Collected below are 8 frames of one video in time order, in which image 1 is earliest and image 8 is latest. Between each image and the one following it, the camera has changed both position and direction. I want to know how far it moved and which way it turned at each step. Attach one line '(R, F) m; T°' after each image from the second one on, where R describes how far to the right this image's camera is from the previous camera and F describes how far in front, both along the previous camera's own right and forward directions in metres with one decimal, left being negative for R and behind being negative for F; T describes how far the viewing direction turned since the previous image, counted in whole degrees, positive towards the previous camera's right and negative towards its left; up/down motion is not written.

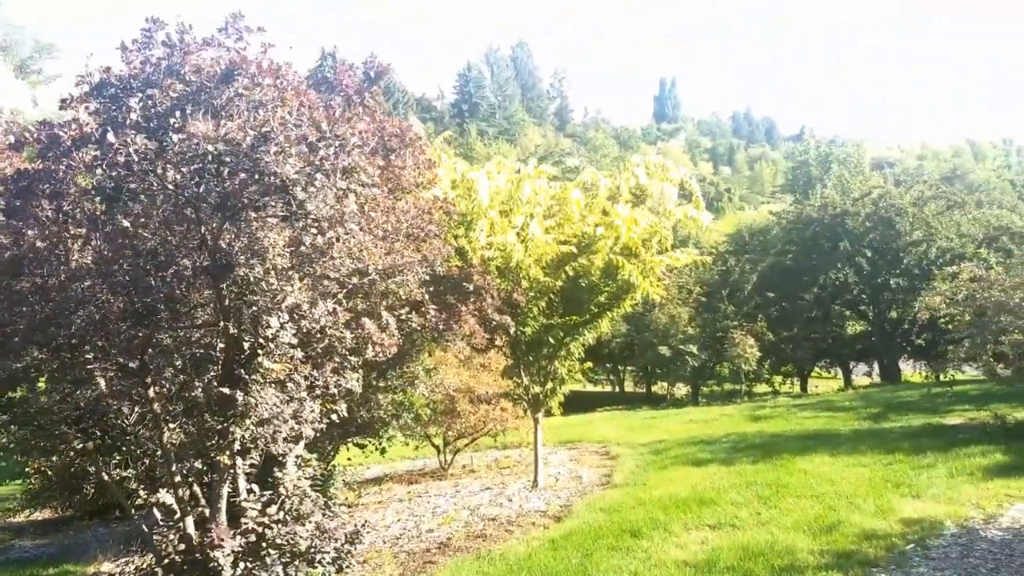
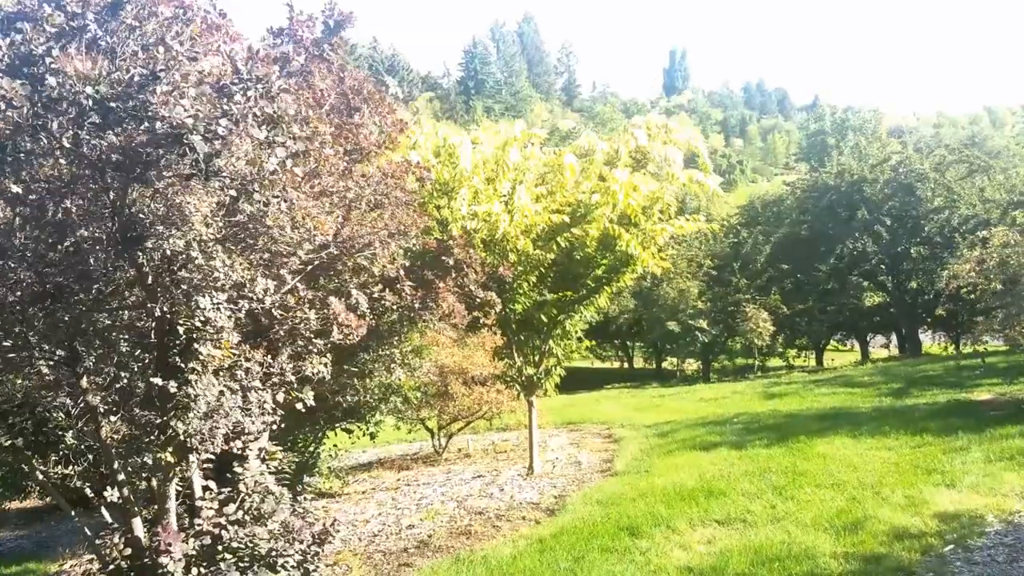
(+0.3, +0.9) m; -1°
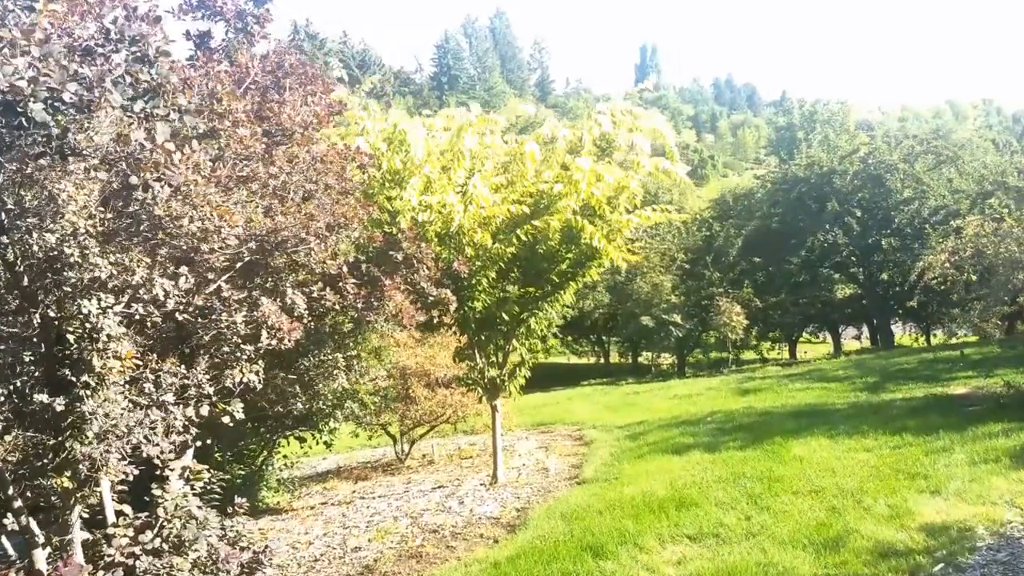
(+0.2, +0.6) m; +2°
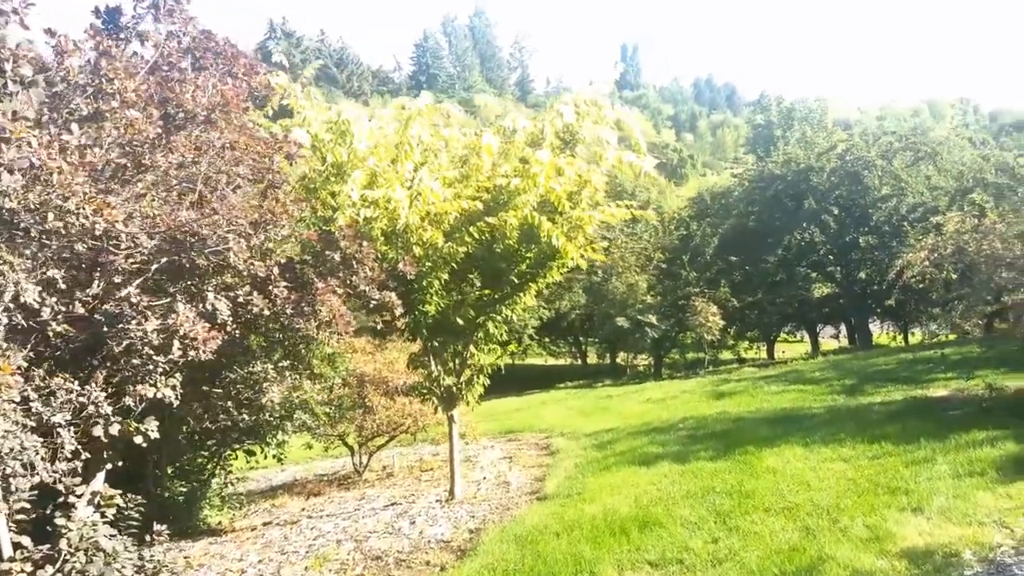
(+0.3, +0.6) m; +1°
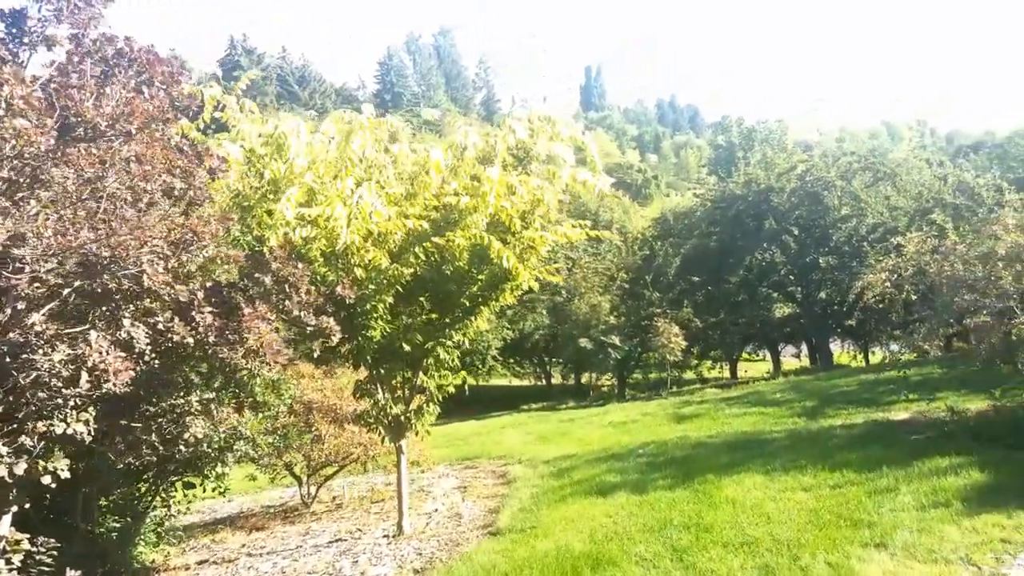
(+0.2, +0.4) m; +3°
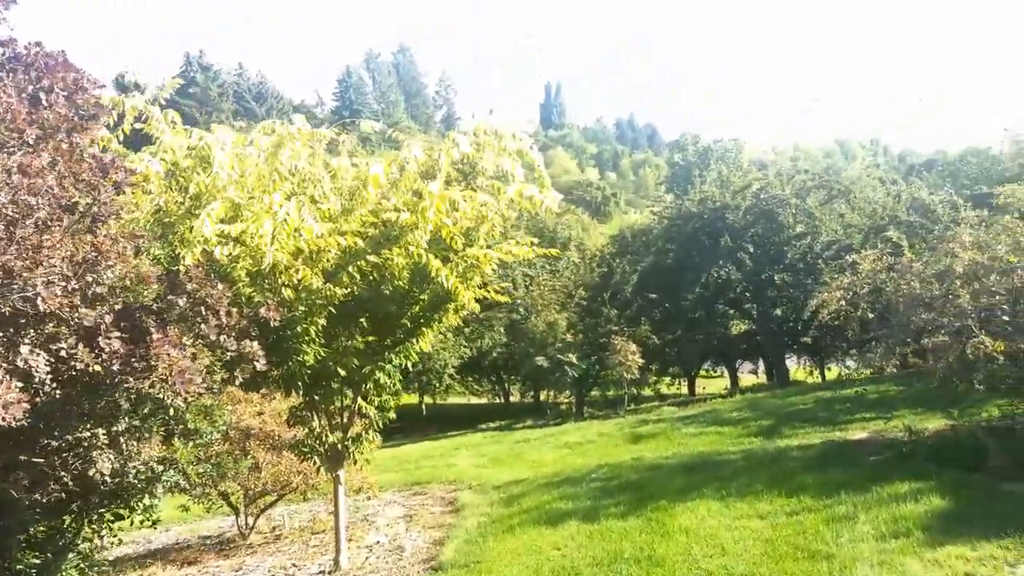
(+0.2, +0.4) m; +3°
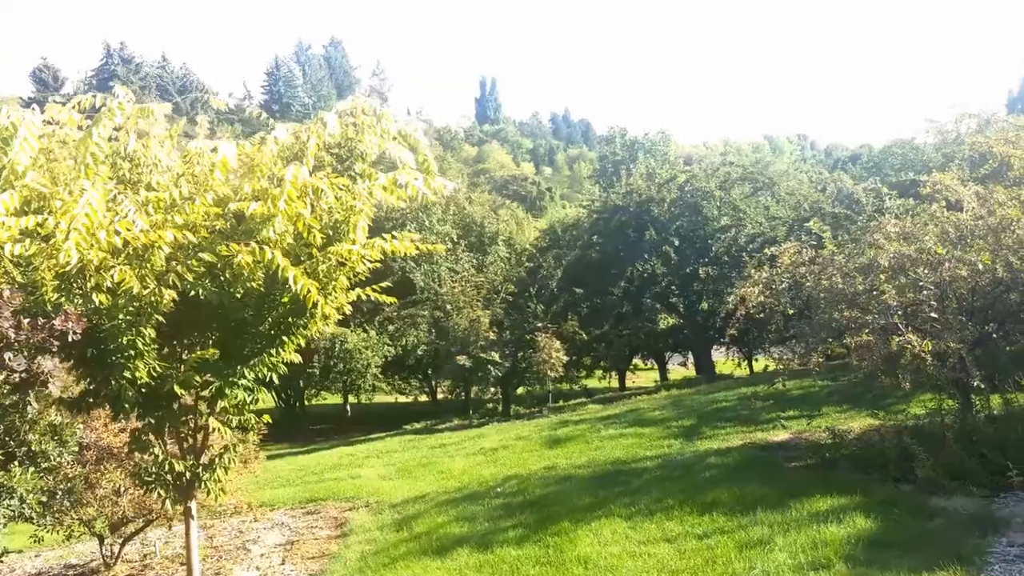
(+0.6, +1.1) m; +5°
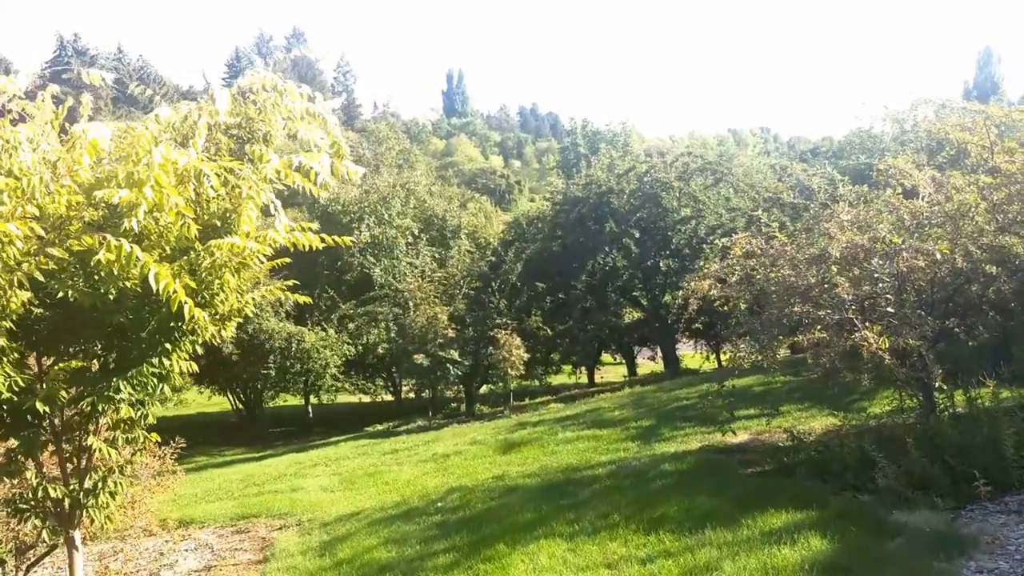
(+0.5, +0.7) m; +2°
